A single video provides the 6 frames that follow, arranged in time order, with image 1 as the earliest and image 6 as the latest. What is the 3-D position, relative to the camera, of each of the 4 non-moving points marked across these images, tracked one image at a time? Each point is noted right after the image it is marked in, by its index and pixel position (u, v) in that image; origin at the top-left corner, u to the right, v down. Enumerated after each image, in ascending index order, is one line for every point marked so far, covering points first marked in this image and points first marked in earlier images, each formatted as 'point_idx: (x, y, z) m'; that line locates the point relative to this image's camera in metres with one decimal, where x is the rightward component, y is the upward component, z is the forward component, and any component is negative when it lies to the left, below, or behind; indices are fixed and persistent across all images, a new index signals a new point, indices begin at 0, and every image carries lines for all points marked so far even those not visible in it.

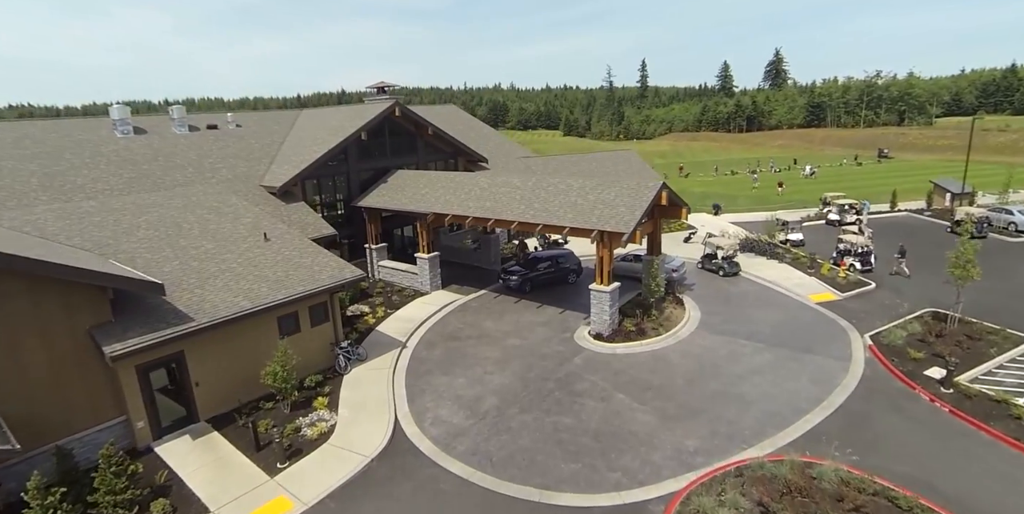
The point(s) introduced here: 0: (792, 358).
0: (+9.2, -3.3, +18.3) m
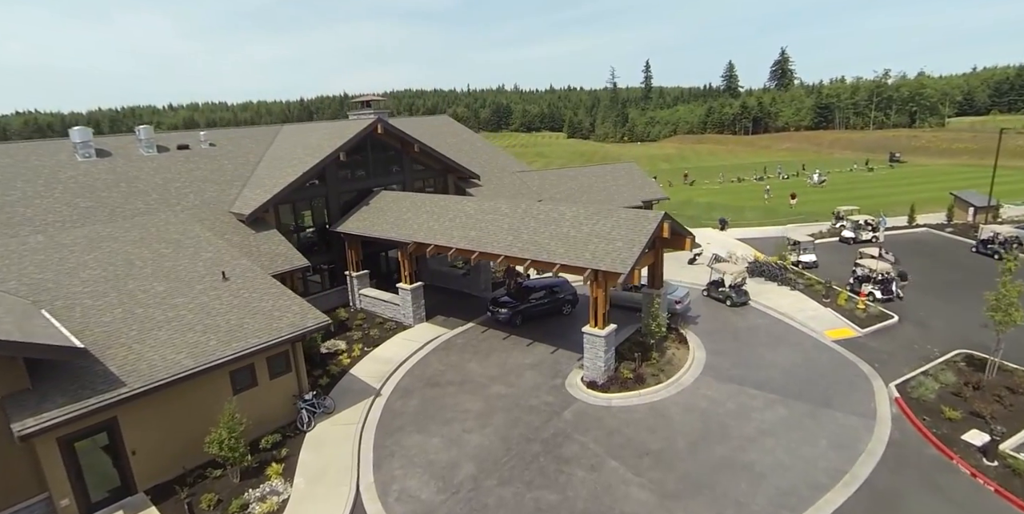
0: (+8.7, -4.6, +16.2) m
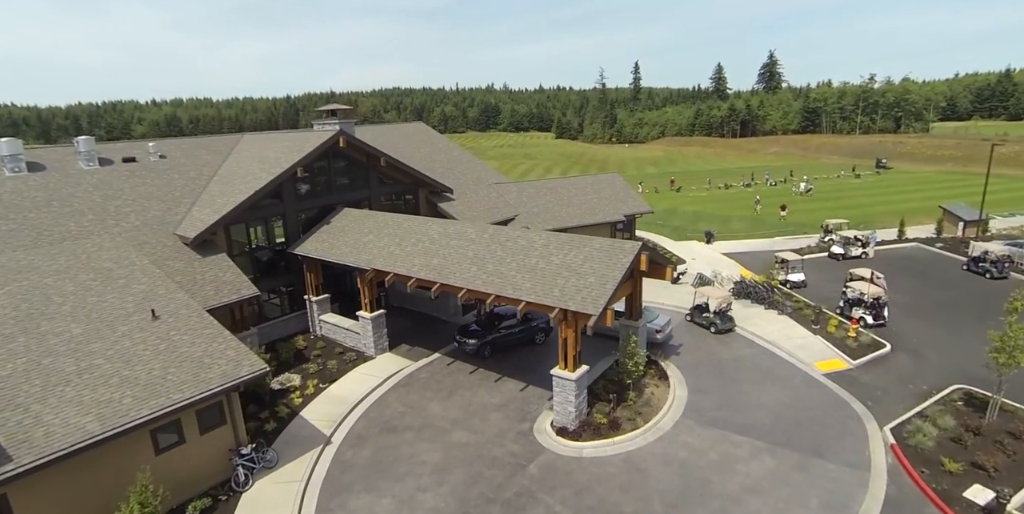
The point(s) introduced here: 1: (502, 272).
0: (+7.6, -5.6, +14.7) m
1: (-0.3, -0.5, +17.2) m
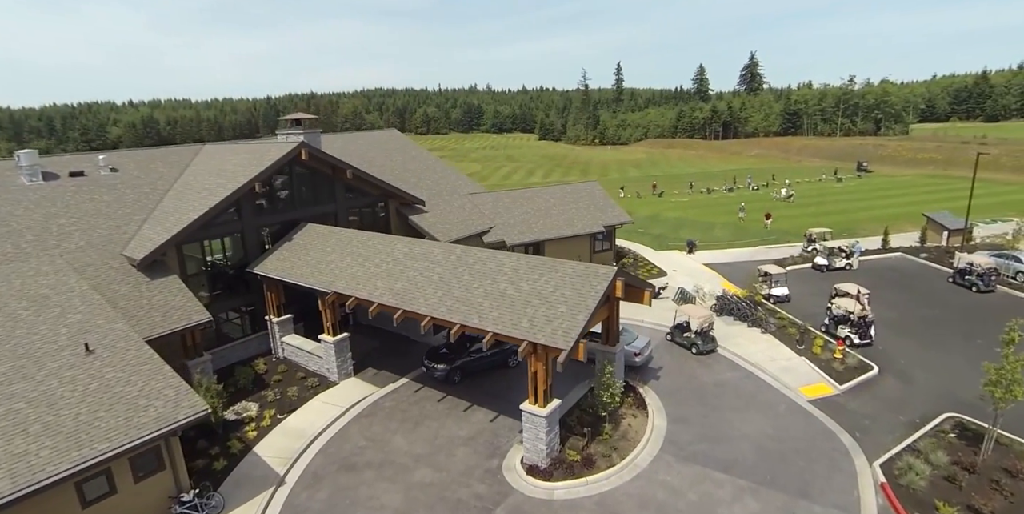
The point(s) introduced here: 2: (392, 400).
0: (+6.8, -6.3, +13.8) m
1: (-1.3, -1.2, +16.1) m
2: (-4.2, -5.1, +19.6) m
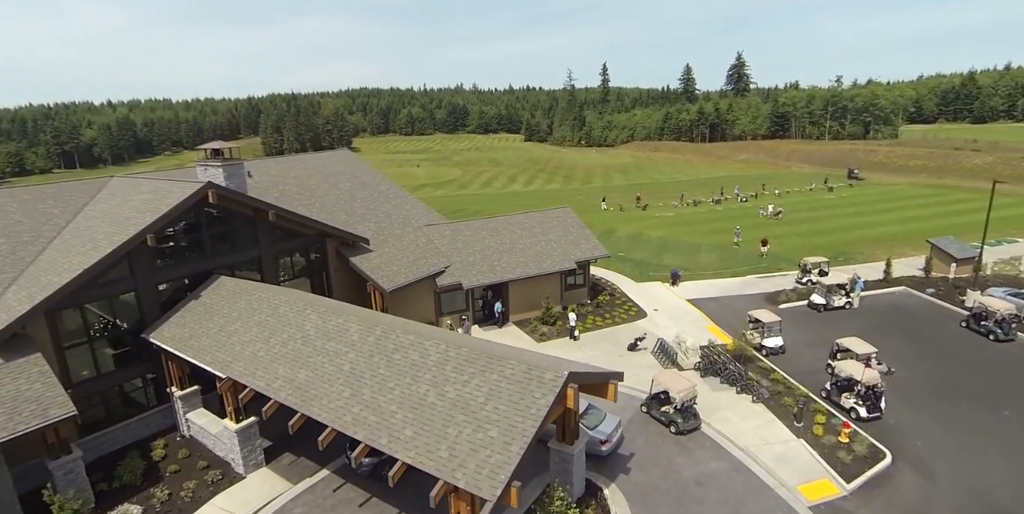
0: (+5.1, -8.3, +10.4) m
1: (-3.0, -3.3, +12.5) m
2: (-6.0, -7.2, +16.0) m
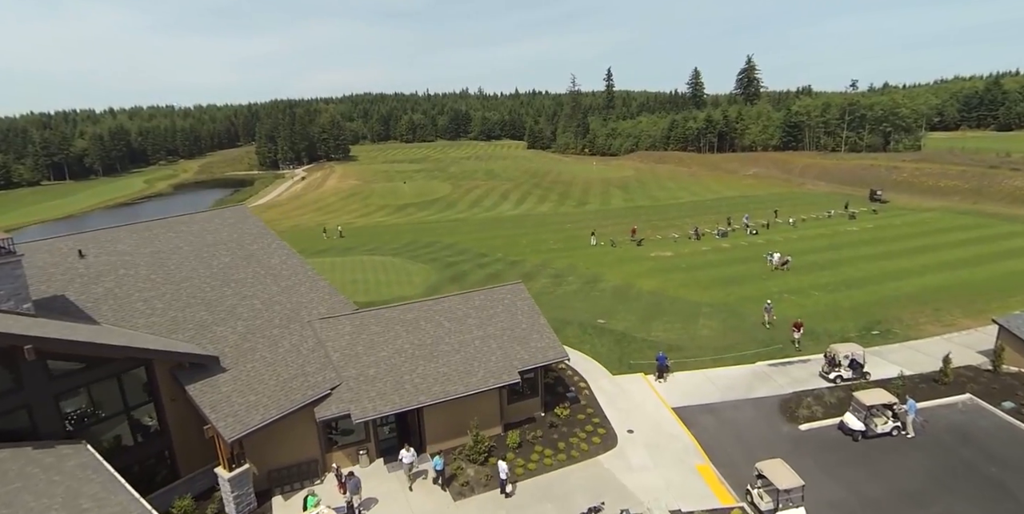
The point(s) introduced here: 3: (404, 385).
0: (+1.9, -12.3, +2.9) m
1: (-6.2, -7.3, +5.2) m
2: (-9.1, -11.2, +8.7) m
3: (-3.8, -4.5, +19.7) m
